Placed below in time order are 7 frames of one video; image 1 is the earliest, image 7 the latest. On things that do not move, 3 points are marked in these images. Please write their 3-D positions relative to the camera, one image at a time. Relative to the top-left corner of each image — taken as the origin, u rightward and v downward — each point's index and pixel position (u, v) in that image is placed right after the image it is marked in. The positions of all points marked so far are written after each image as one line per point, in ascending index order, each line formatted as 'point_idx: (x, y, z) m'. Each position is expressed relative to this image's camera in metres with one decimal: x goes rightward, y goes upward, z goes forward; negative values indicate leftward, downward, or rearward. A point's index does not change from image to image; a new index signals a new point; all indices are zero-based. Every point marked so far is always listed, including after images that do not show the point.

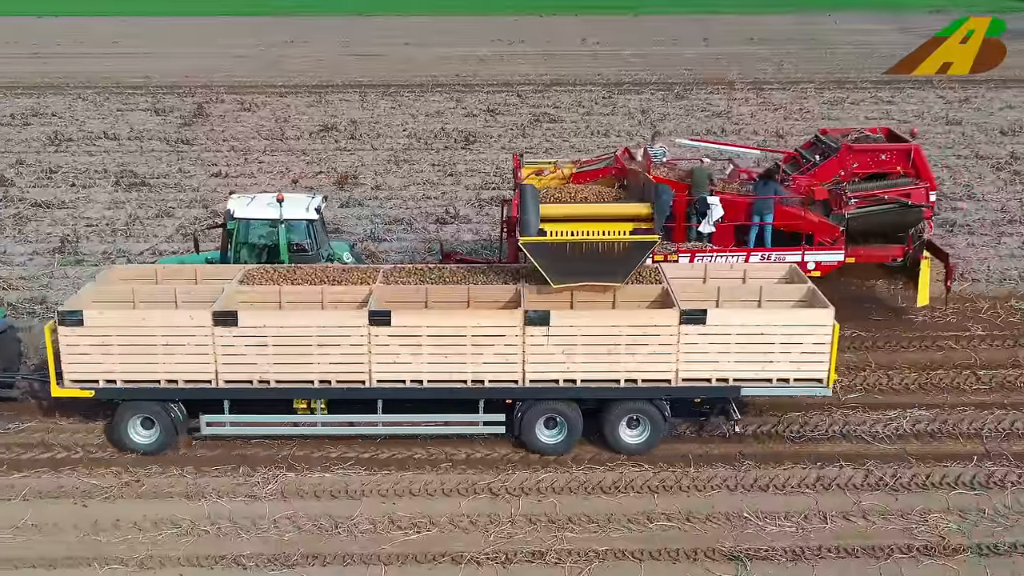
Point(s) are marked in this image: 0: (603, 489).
0: (+0.8, -1.8, +7.9) m
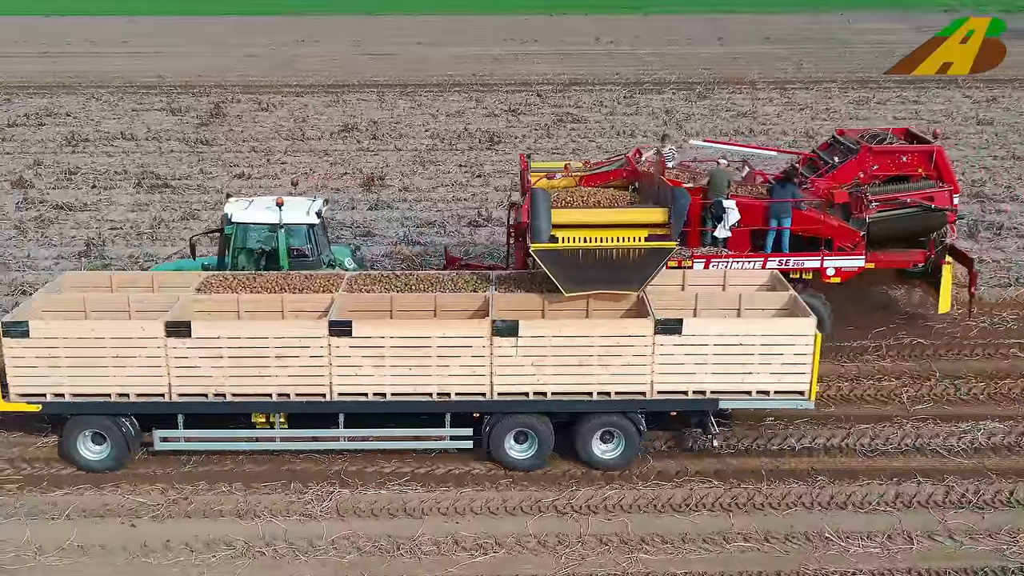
0: (+1.4, -1.9, +7.6) m
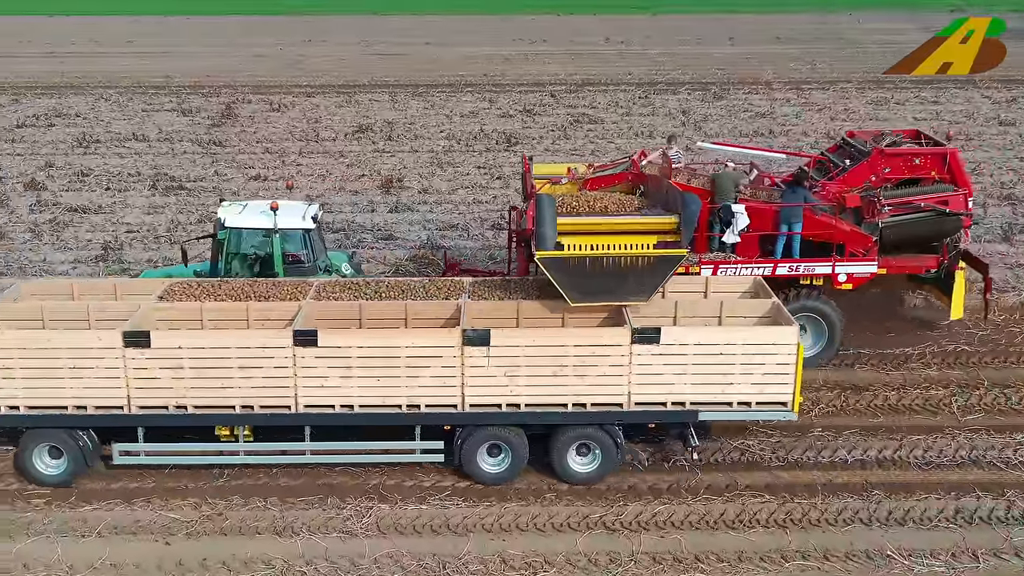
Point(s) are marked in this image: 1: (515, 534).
0: (+1.8, -1.9, +7.3) m
1: (0.0, -2.0, +7.2) m
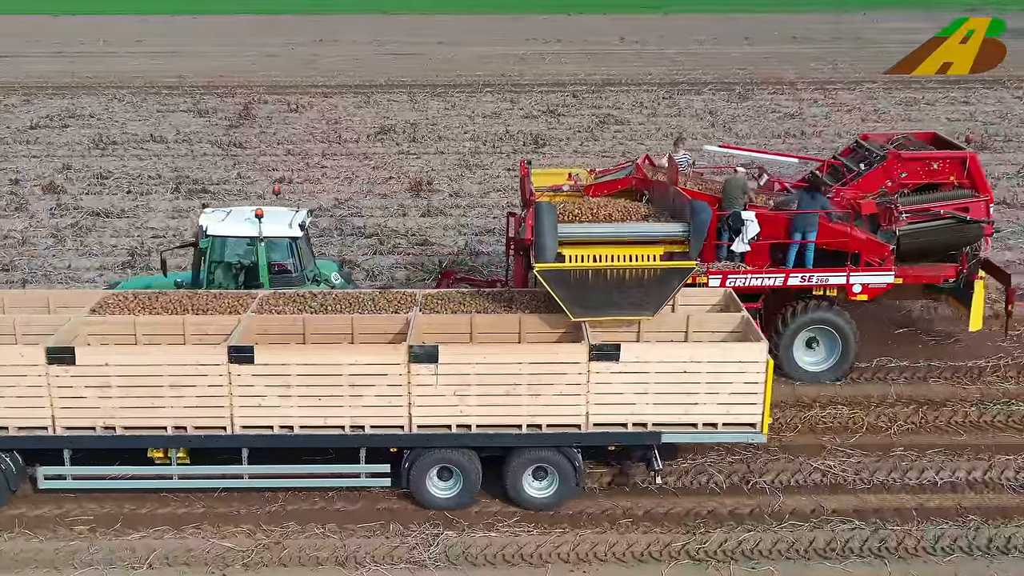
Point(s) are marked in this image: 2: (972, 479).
0: (+2.0, -2.0, +6.8) m
1: (+0.2, -2.1, +6.7) m
2: (+3.7, -1.7, +7.7) m
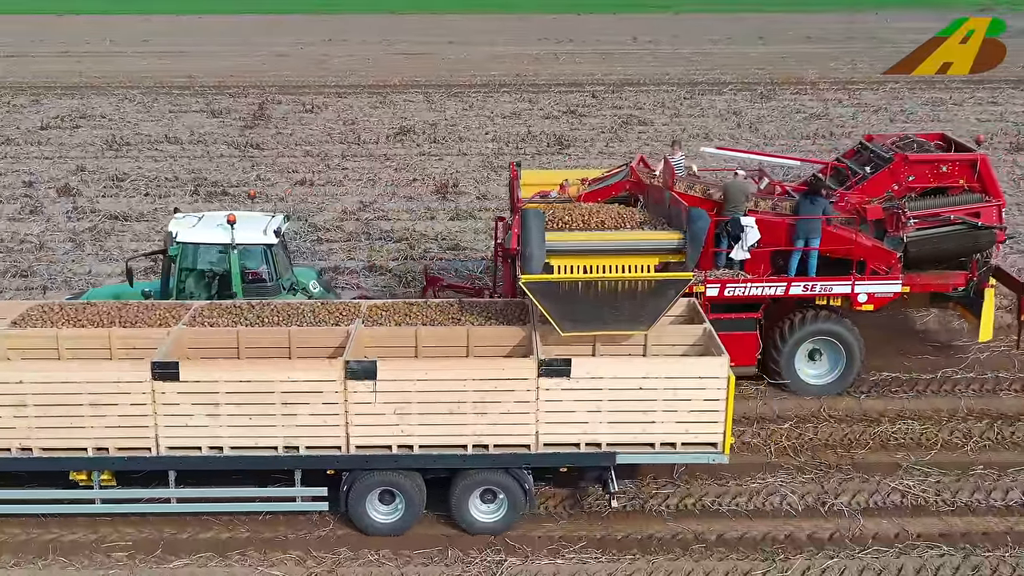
0: (+1.6, -2.1, +6.5) m
1: (-0.2, -2.2, +6.4) m
2: (+3.3, -1.8, +7.4) m
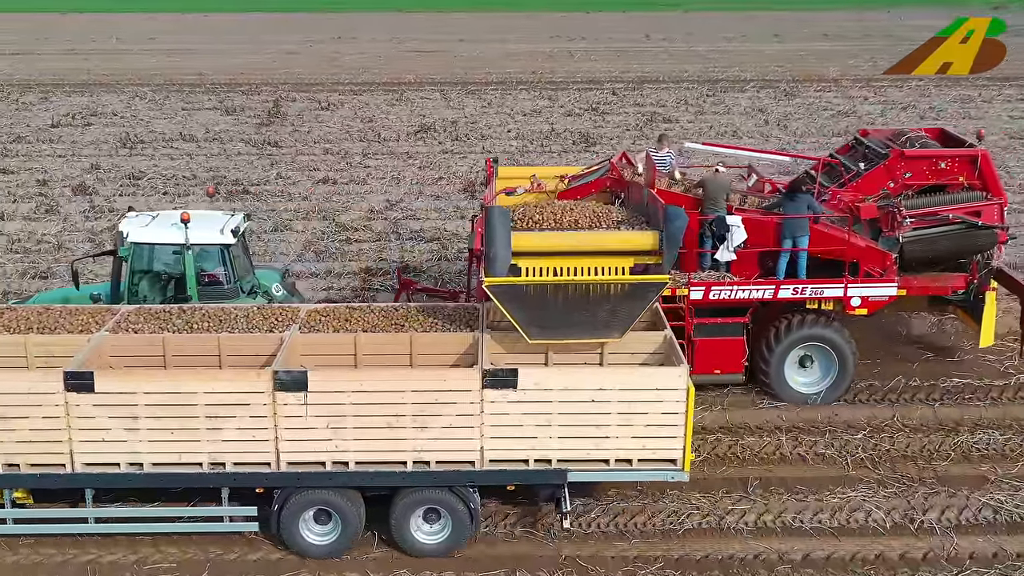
0: (+1.1, -2.2, +6.1) m
1: (-0.6, -2.2, +6.0) m
2: (+2.9, -1.9, +6.9) m
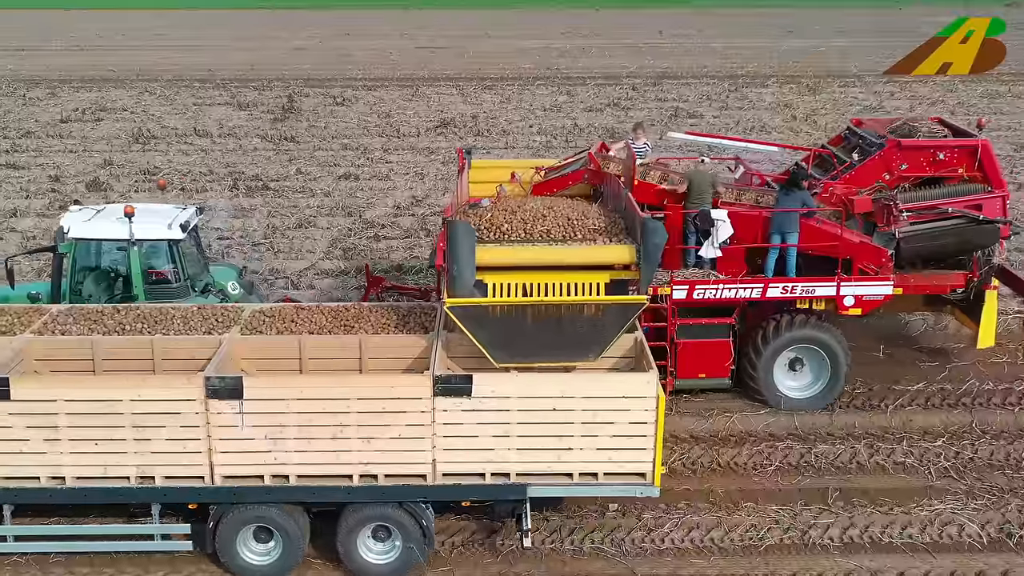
0: (+1.0, -2.2, +5.6) m
1: (-0.7, -2.2, +5.6) m
2: (+2.7, -1.9, +6.4) m
